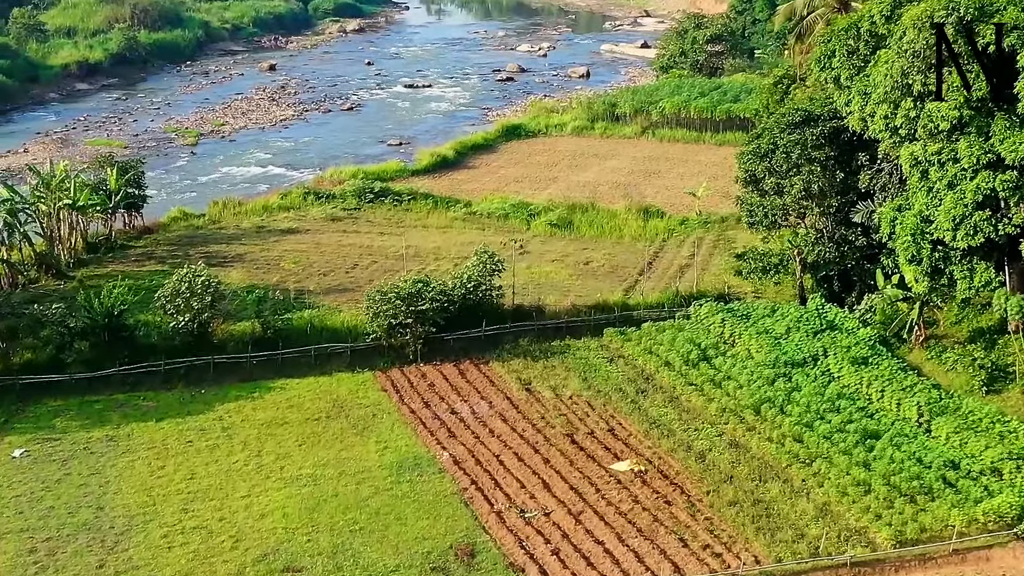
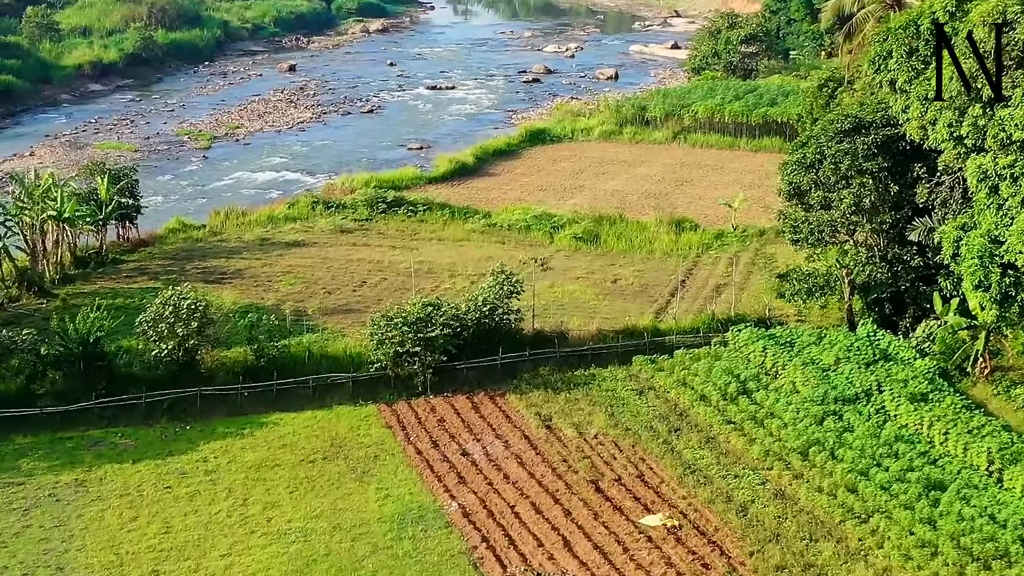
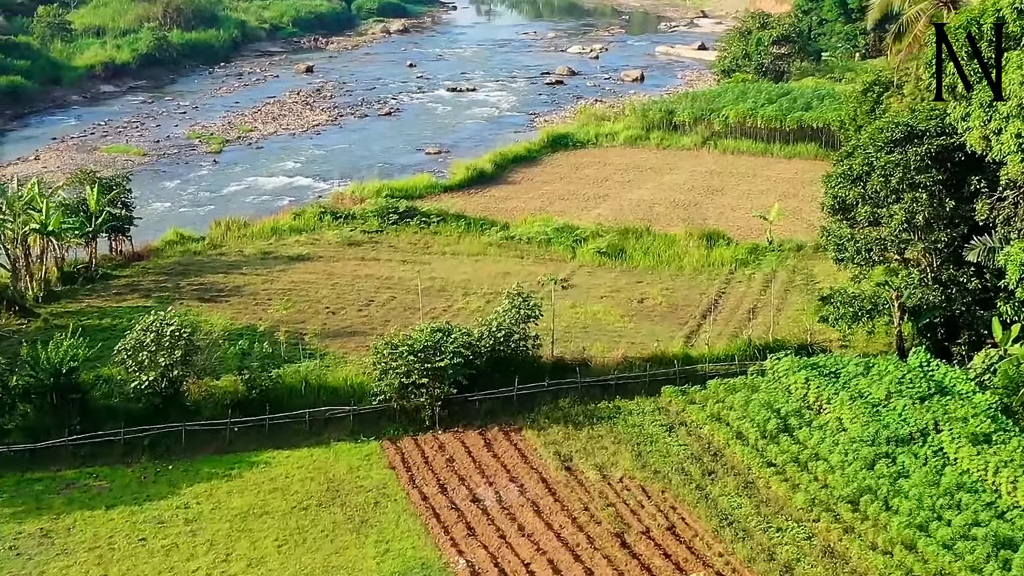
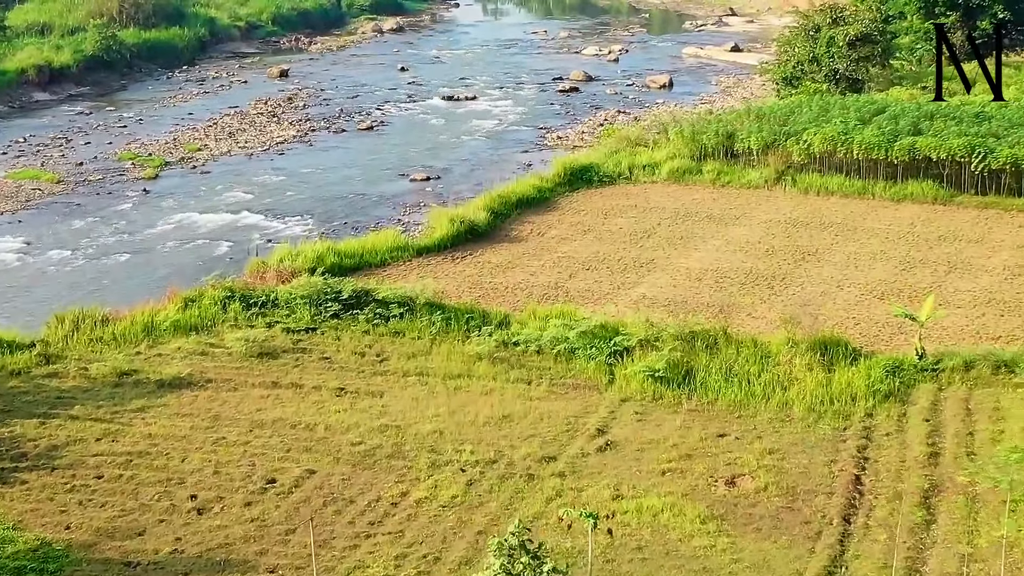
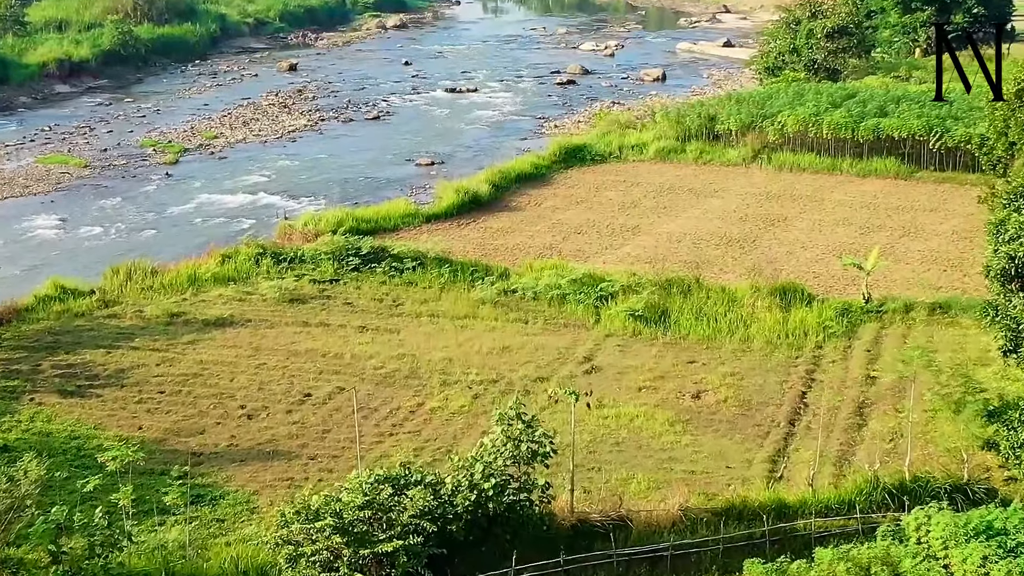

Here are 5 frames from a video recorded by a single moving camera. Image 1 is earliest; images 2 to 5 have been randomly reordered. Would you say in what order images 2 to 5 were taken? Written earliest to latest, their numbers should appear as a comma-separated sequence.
2, 3, 5, 4
